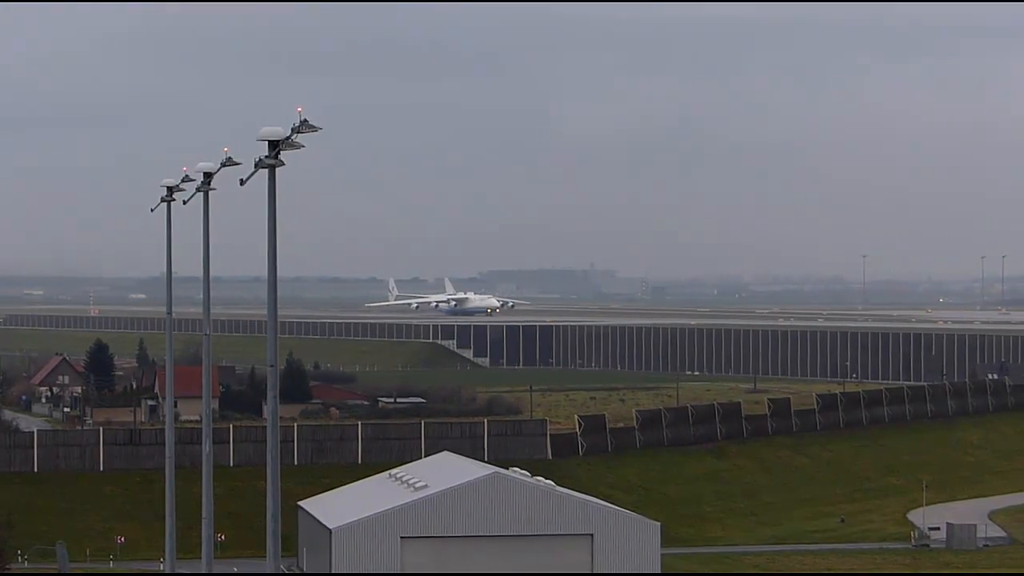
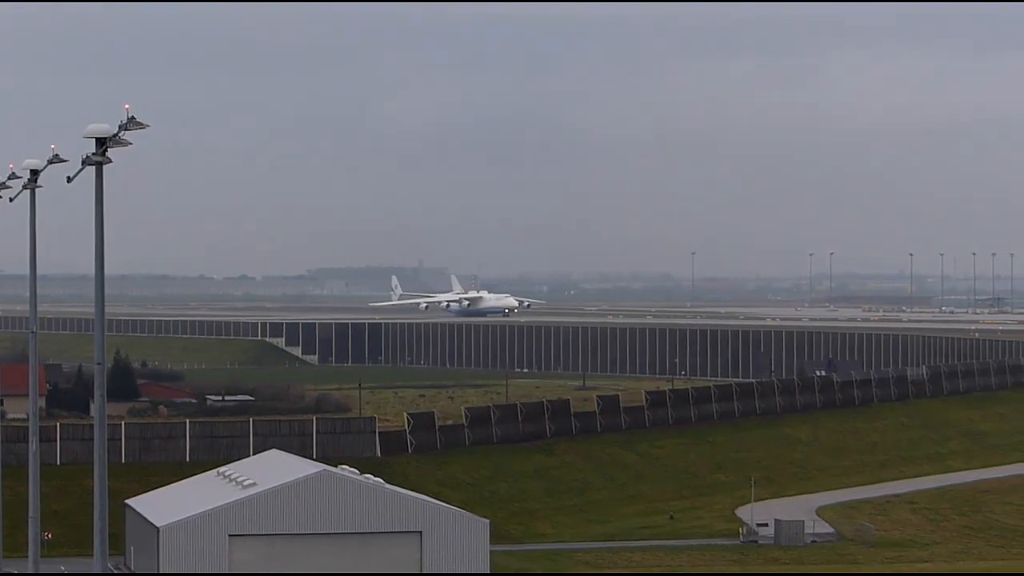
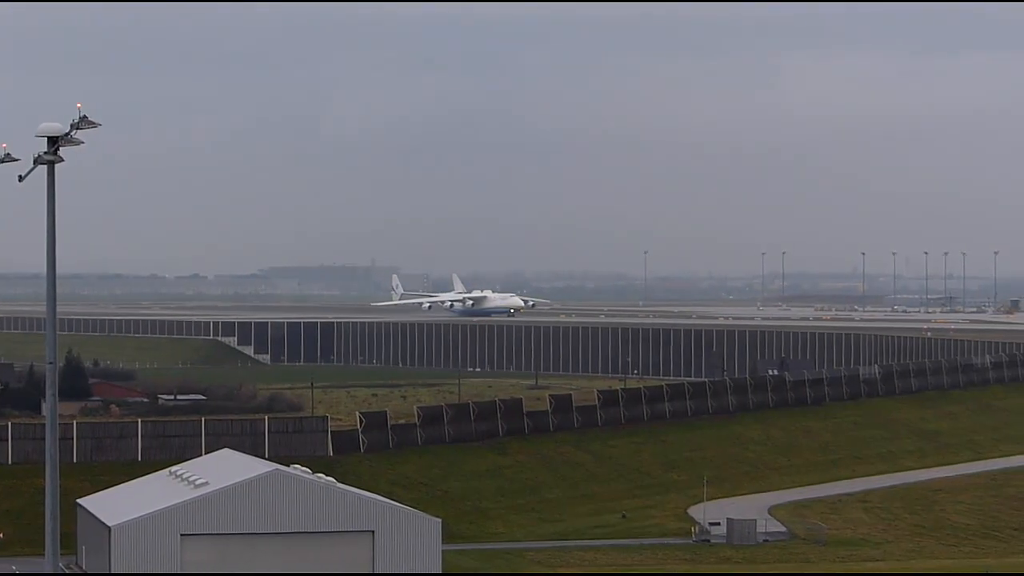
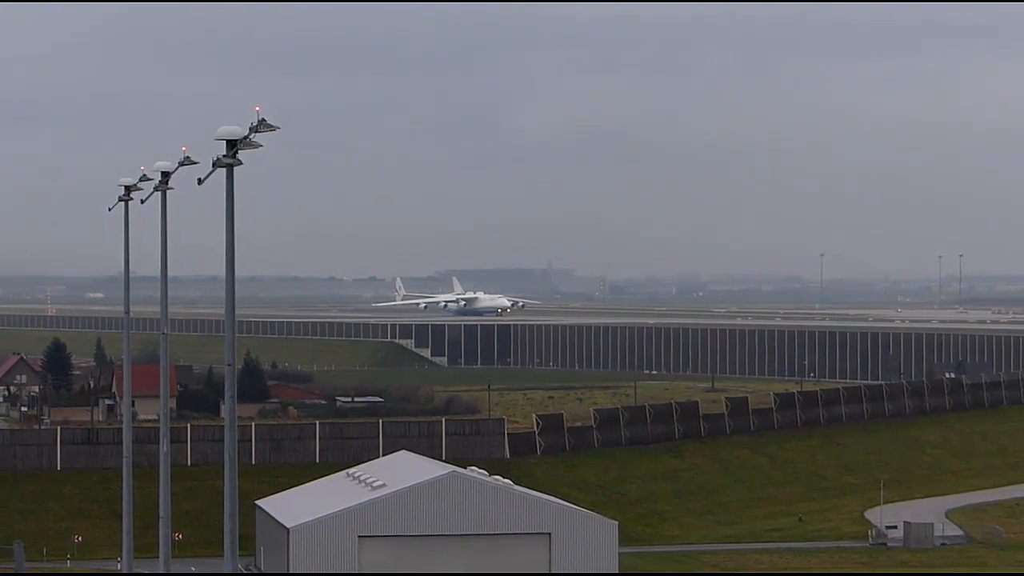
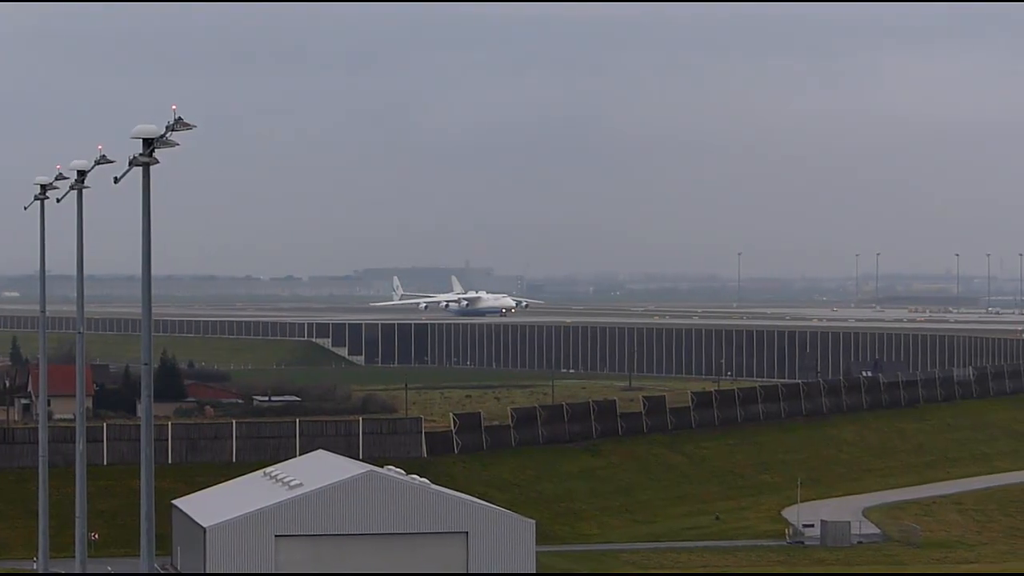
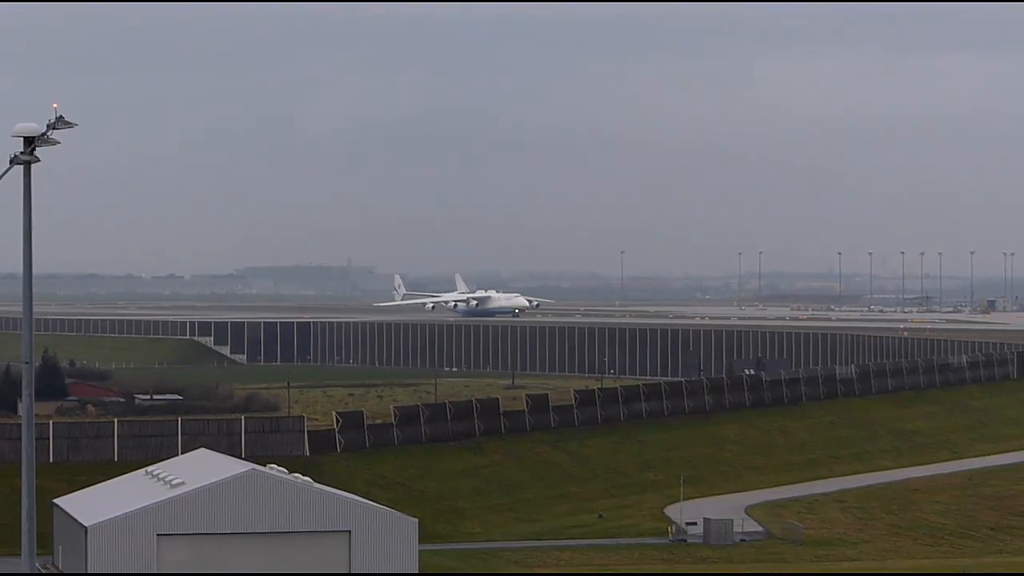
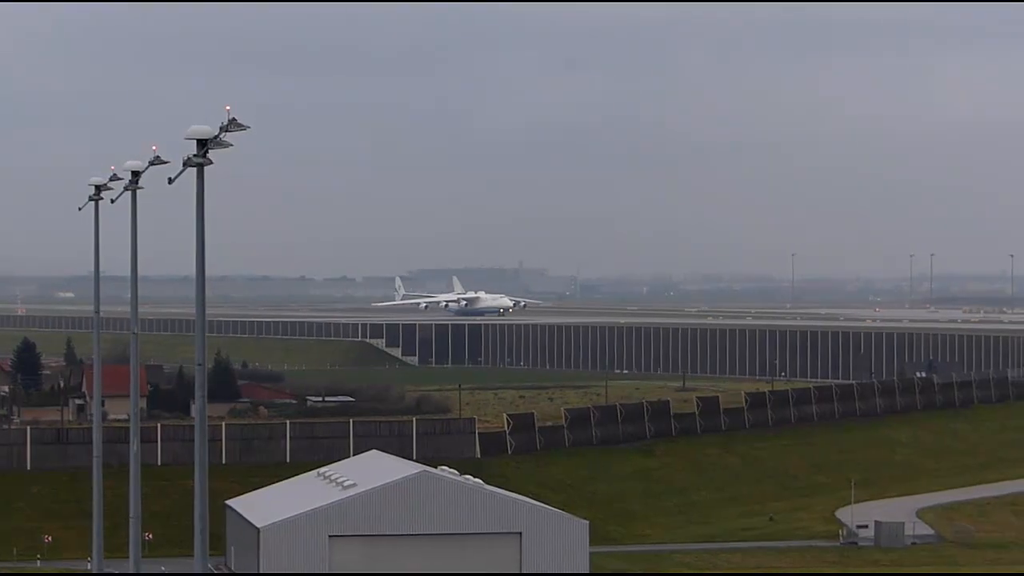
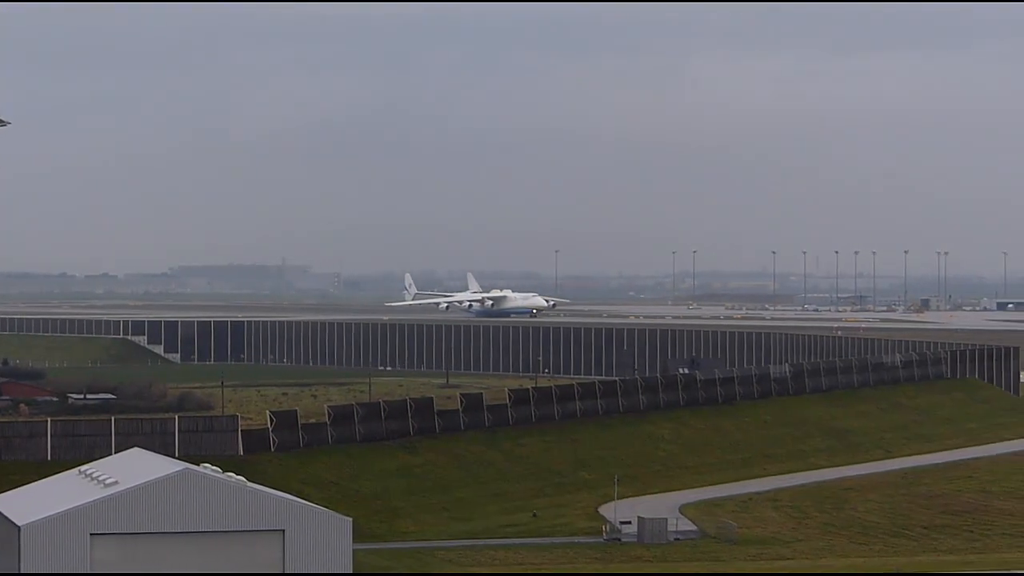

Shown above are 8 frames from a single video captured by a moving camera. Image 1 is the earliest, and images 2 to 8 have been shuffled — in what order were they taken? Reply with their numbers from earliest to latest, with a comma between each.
4, 7, 5, 2, 3, 6, 8
